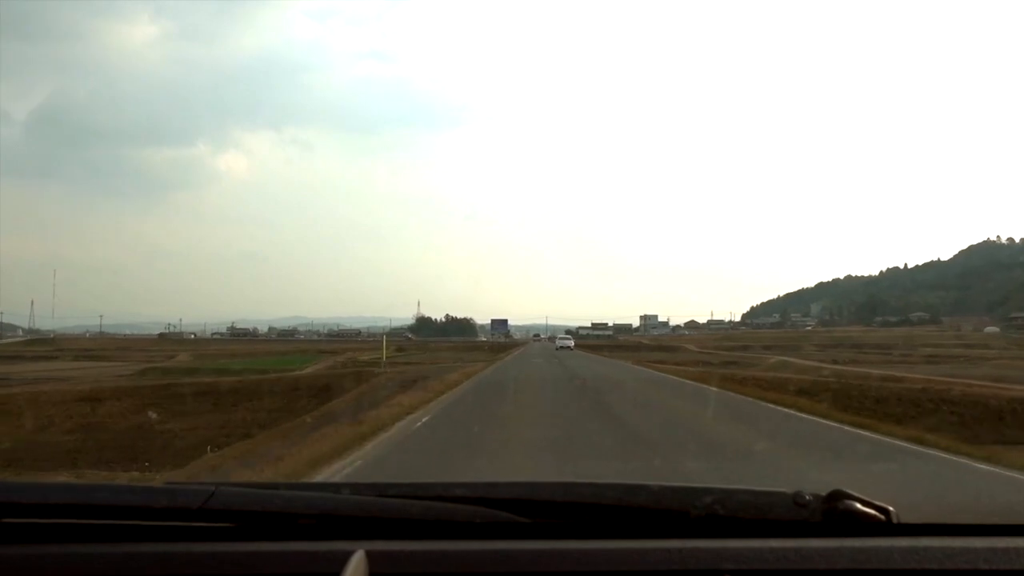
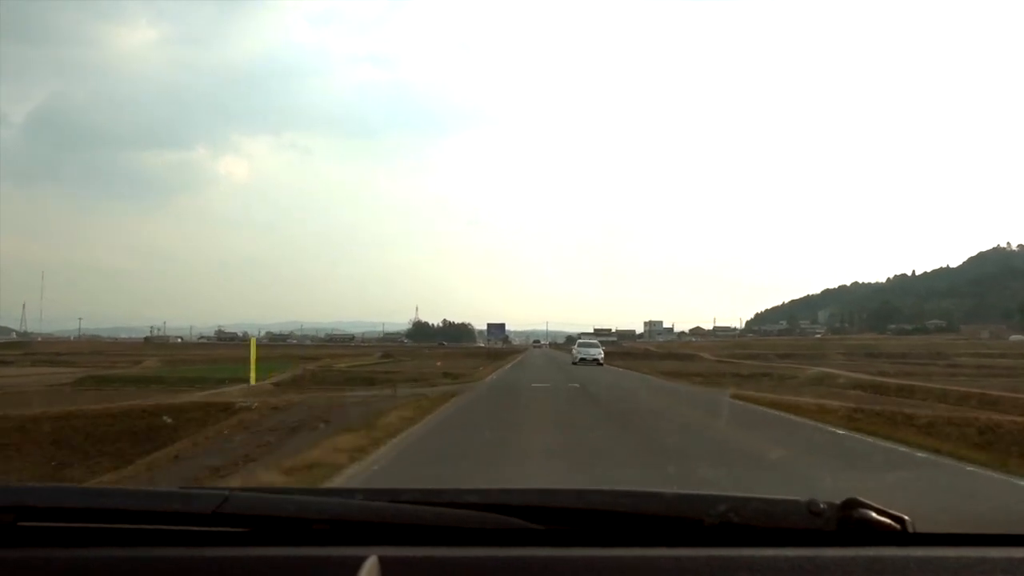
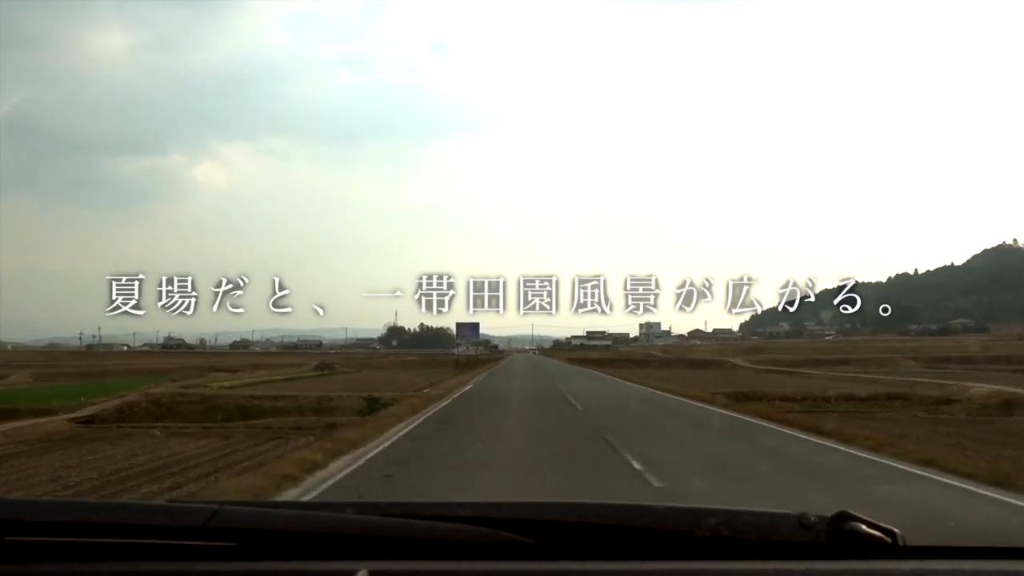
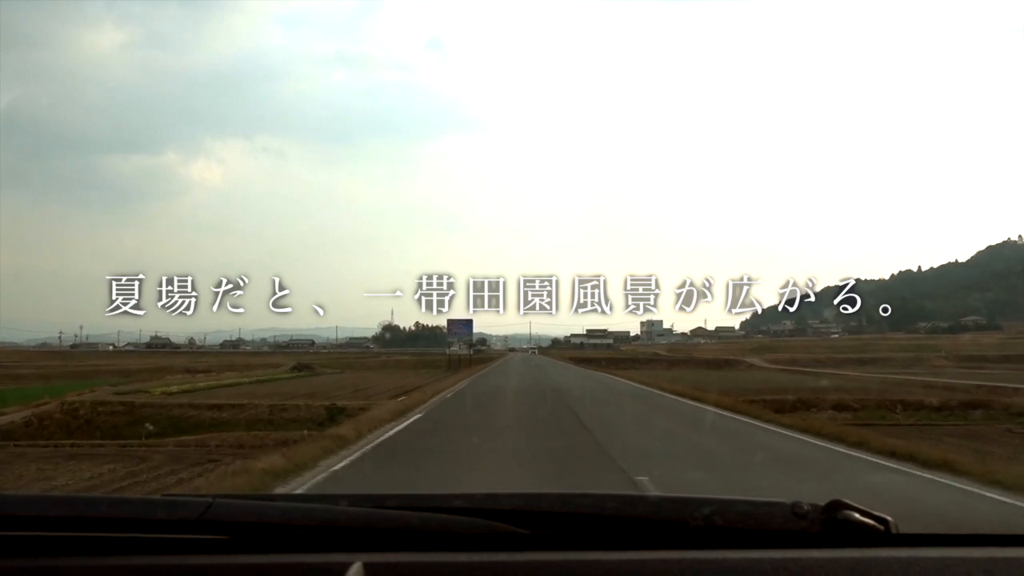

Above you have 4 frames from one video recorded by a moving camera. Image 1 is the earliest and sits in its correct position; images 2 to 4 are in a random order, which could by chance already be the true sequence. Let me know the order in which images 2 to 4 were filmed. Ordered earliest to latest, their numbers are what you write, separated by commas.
2, 3, 4
